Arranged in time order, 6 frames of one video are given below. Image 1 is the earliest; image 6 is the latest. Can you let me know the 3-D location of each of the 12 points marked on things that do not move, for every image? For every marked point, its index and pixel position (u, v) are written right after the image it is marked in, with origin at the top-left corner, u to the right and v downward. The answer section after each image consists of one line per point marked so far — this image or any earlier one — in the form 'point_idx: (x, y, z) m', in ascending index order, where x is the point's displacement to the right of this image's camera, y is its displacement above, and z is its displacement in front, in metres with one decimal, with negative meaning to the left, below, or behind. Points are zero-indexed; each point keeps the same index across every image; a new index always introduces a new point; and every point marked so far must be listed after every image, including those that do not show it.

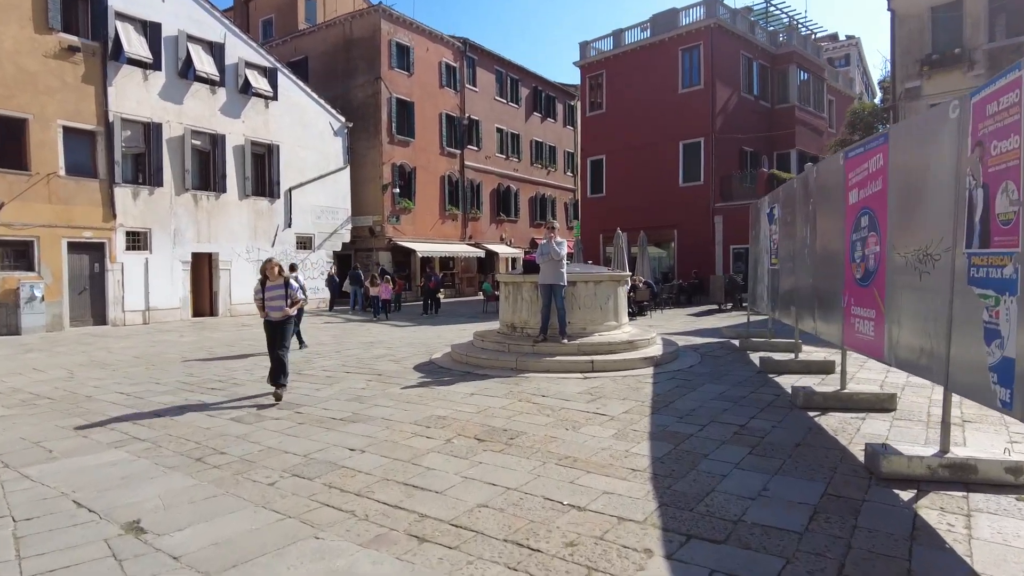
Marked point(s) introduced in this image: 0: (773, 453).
0: (+2.0, -1.3, +5.0) m
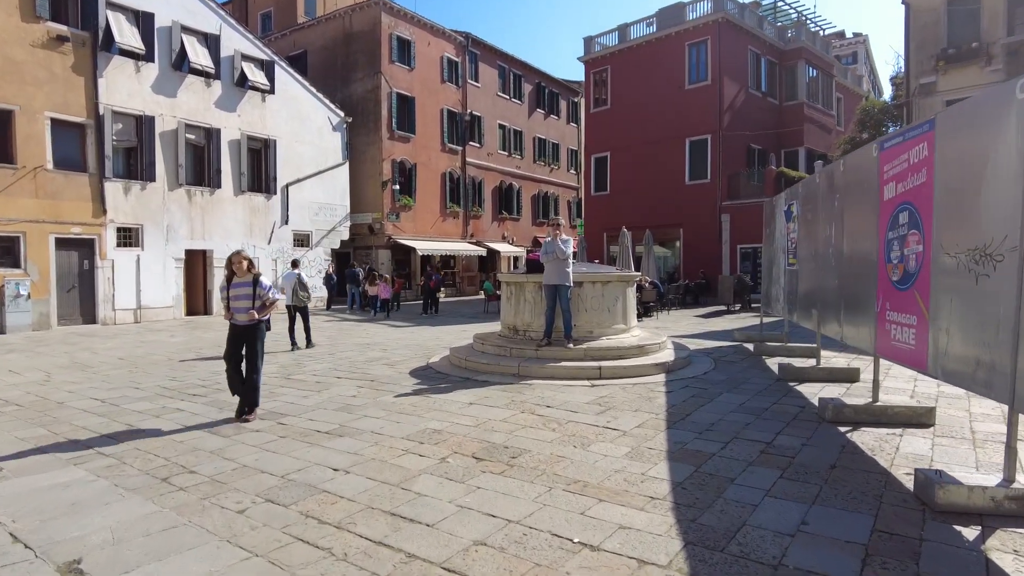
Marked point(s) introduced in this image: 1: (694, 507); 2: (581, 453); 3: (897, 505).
0: (+2.0, -1.3, +4.5) m
1: (+1.1, -1.3, +3.9) m
2: (+0.5, -1.2, +4.9) m
3: (+2.3, -1.3, +3.9) m
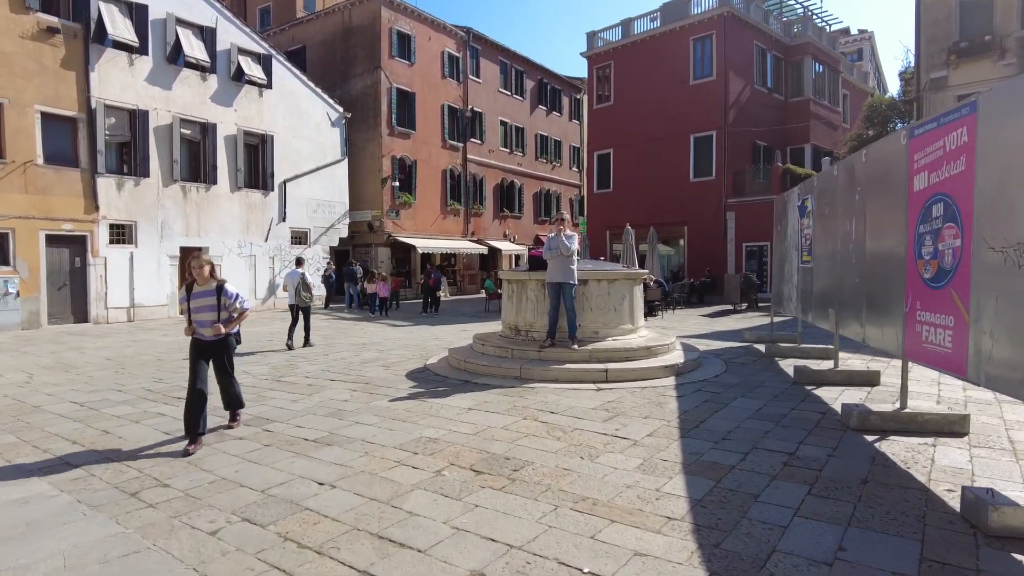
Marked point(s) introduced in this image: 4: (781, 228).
0: (+2.0, -1.3, +4.1) m
1: (+1.1, -1.3, +3.5) m
2: (+0.5, -1.2, +4.5) m
3: (+2.3, -1.3, +3.5) m
4: (+4.5, +1.0, +11.0) m
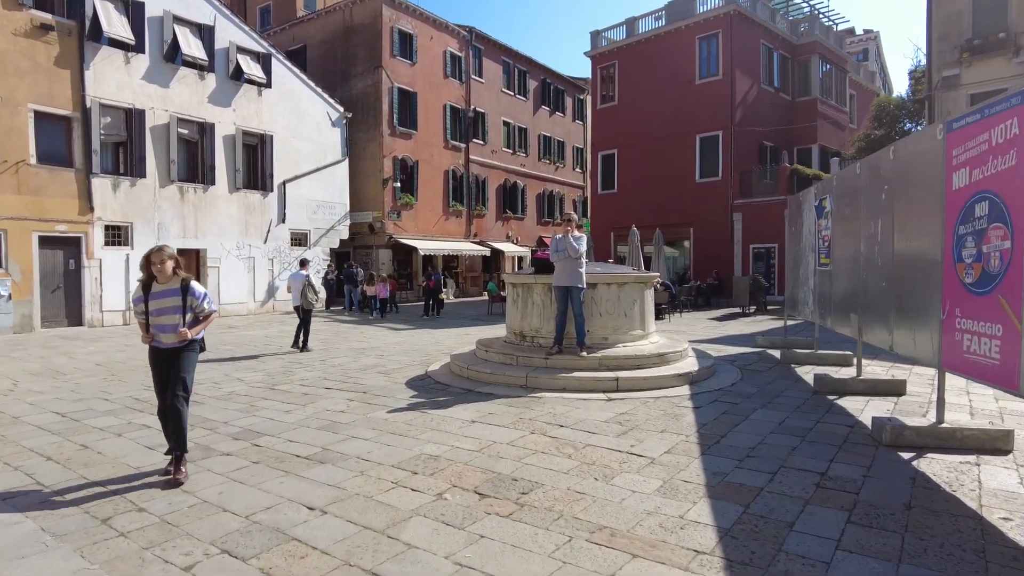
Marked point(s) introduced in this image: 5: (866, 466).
0: (+2.1, -1.3, +3.7) m
1: (+1.1, -1.3, +3.1) m
2: (+0.6, -1.2, +4.1) m
3: (+2.3, -1.3, +3.1) m
4: (+4.5, +0.9, +10.6) m
5: (+2.5, -1.2, +4.6) m
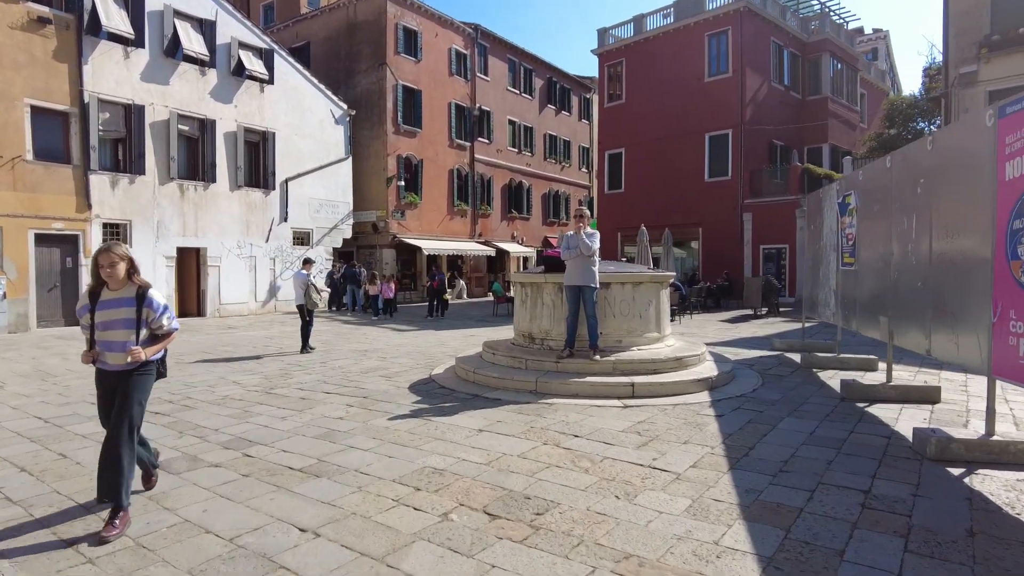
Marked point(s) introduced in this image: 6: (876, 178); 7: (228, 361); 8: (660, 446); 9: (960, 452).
0: (+2.1, -1.3, +3.3) m
1: (+1.2, -1.3, +2.7) m
2: (+0.6, -1.2, +3.7) m
3: (+2.4, -1.3, +2.7) m
4: (+4.6, +0.9, +10.2) m
5: (+2.5, -1.2, +4.2) m
6: (+4.0, +1.2, +7.2) m
7: (-4.6, -1.2, +10.6) m
8: (+1.1, -1.2, +5.0) m
9: (+3.1, -1.1, +4.5) m
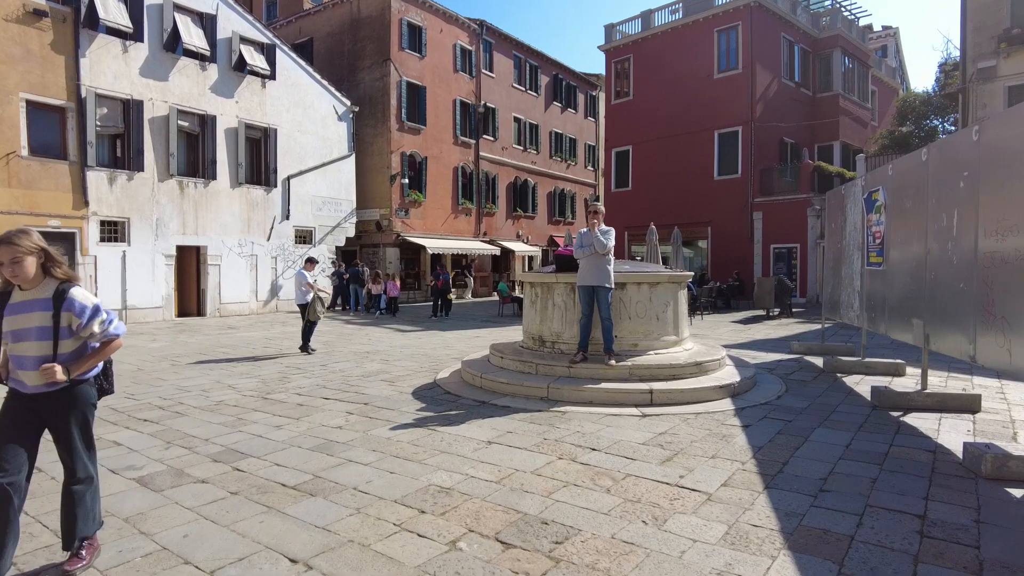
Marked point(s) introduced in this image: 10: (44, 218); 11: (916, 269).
0: (+2.2, -1.3, +2.8) m
1: (+1.3, -1.3, +2.3) m
2: (+0.7, -1.2, +3.3) m
3: (+2.5, -1.3, +2.3) m
4: (+4.8, +0.9, +9.7) m
5: (+2.6, -1.2, +3.8) m
6: (+4.1, +1.2, +6.8) m
7: (-4.4, -1.2, +10.2) m
8: (+1.2, -1.2, +4.6) m
9: (+3.2, -1.1, +4.1) m
10: (-10.6, +1.6, +15.0) m
11: (+4.0, +0.2, +6.6) m
